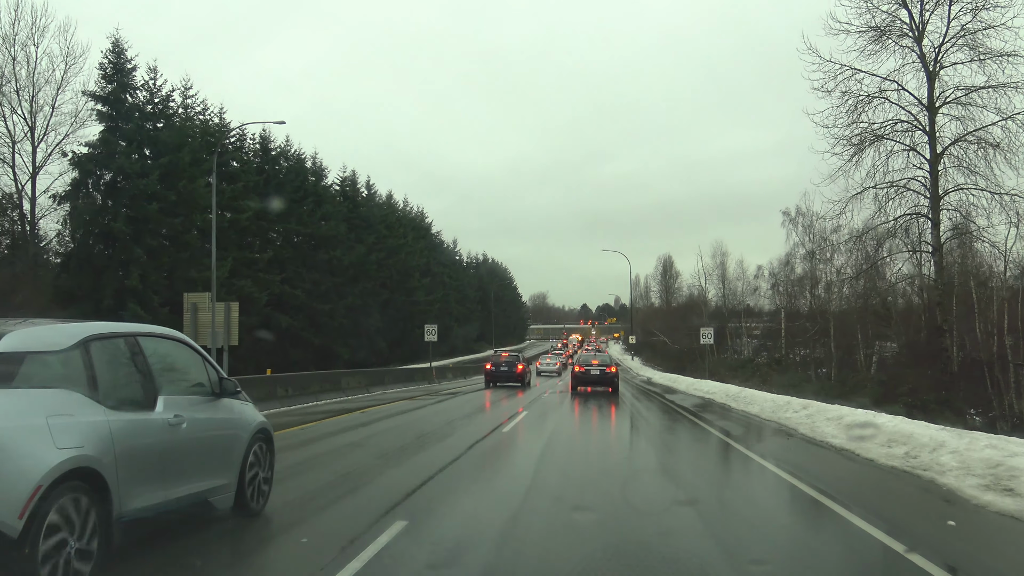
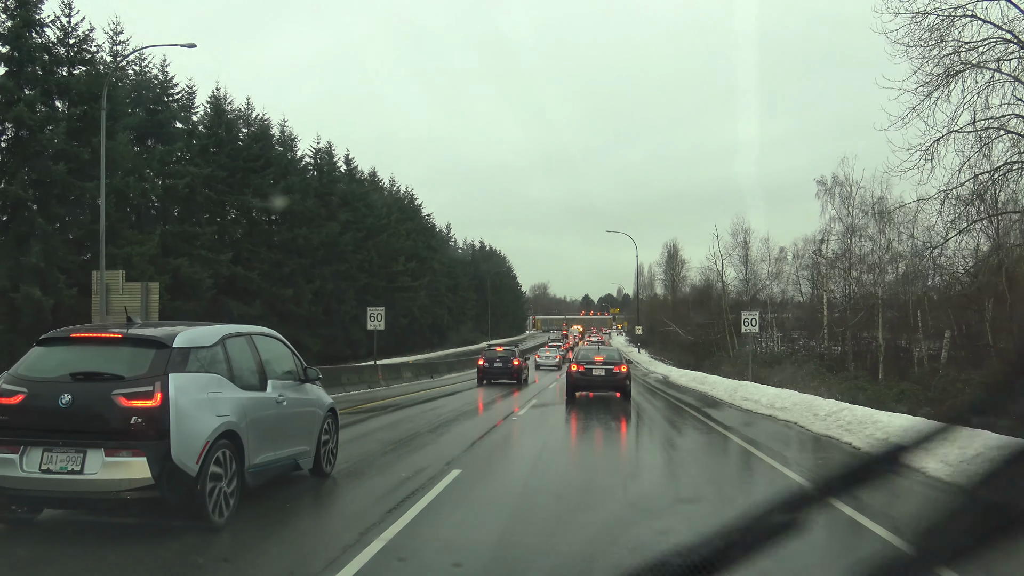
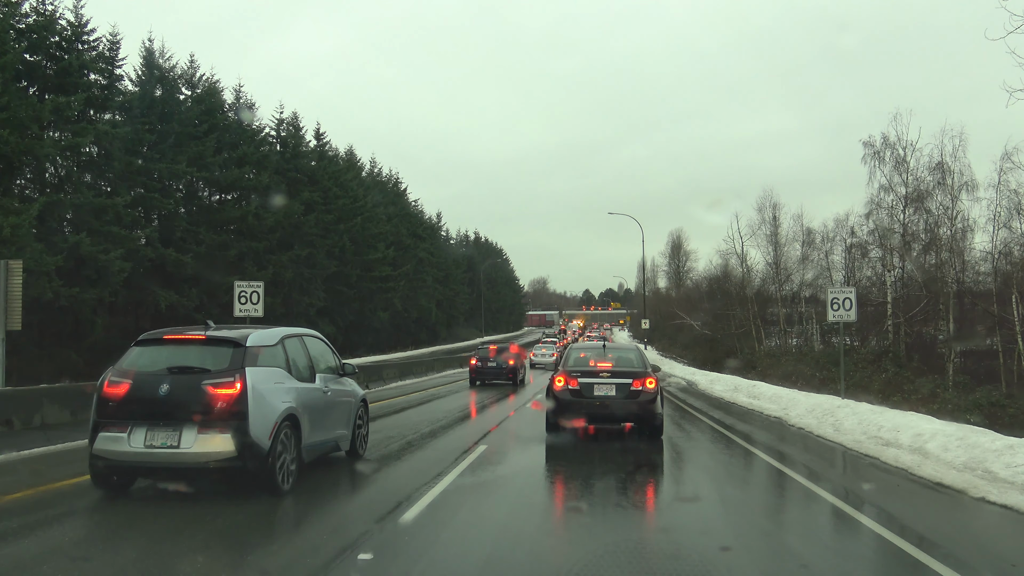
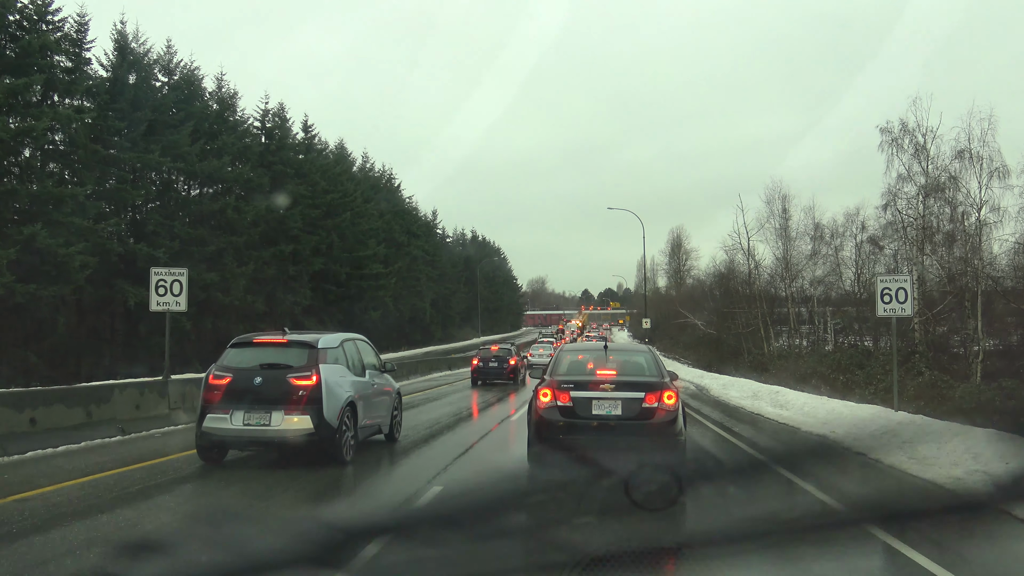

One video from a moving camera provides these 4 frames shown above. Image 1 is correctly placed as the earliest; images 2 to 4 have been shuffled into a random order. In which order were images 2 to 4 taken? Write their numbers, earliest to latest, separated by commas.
2, 3, 4
